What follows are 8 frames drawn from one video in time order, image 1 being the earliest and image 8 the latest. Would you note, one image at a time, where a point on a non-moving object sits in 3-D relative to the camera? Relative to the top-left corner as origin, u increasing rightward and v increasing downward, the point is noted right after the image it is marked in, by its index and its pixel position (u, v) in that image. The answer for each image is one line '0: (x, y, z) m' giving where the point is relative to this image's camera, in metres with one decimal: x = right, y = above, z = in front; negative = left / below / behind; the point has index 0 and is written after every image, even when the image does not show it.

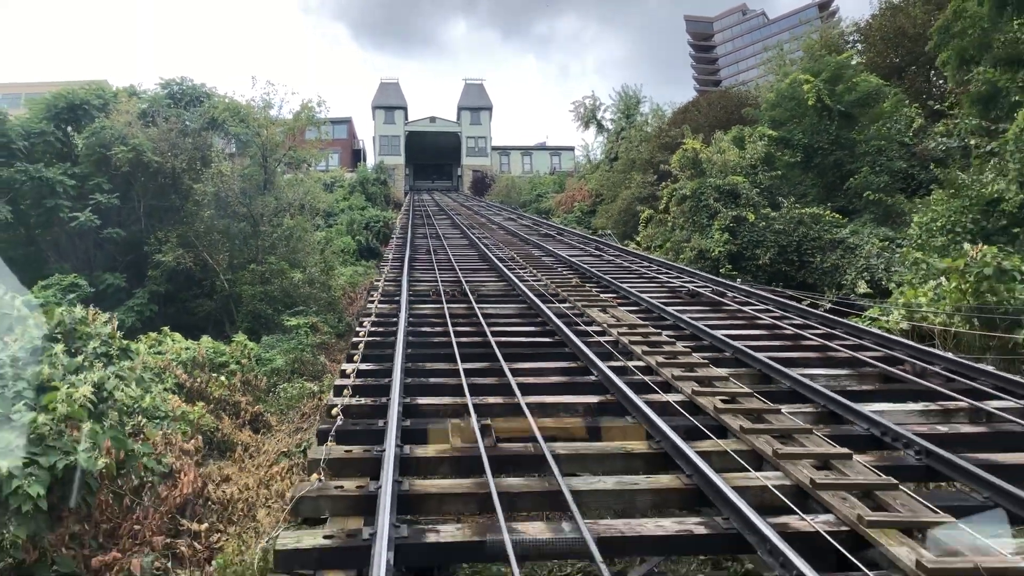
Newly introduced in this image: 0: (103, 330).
0: (-2.8, -0.2, +5.9) m
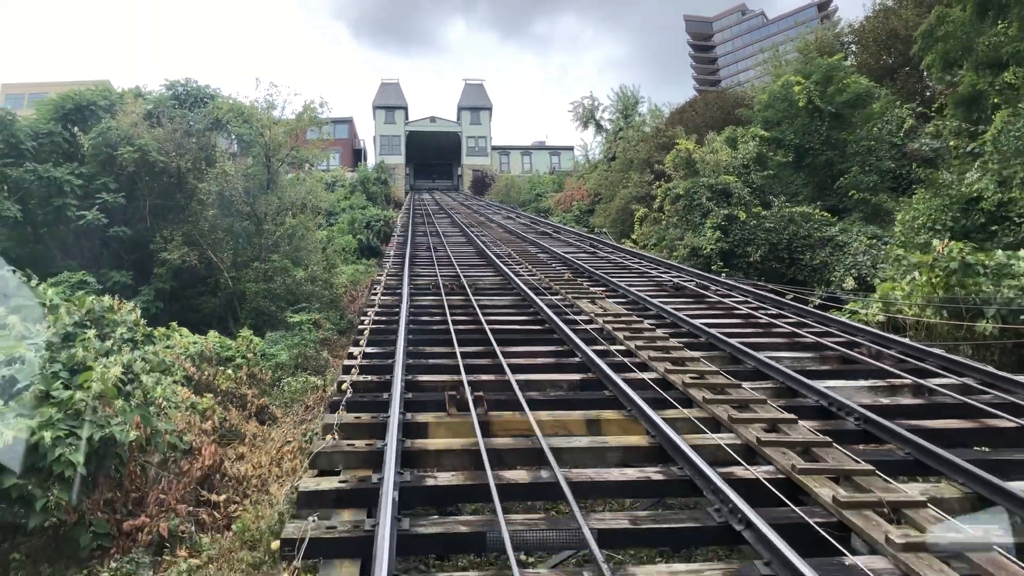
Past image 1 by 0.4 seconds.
0: (-2.8, -0.2, +6.4) m
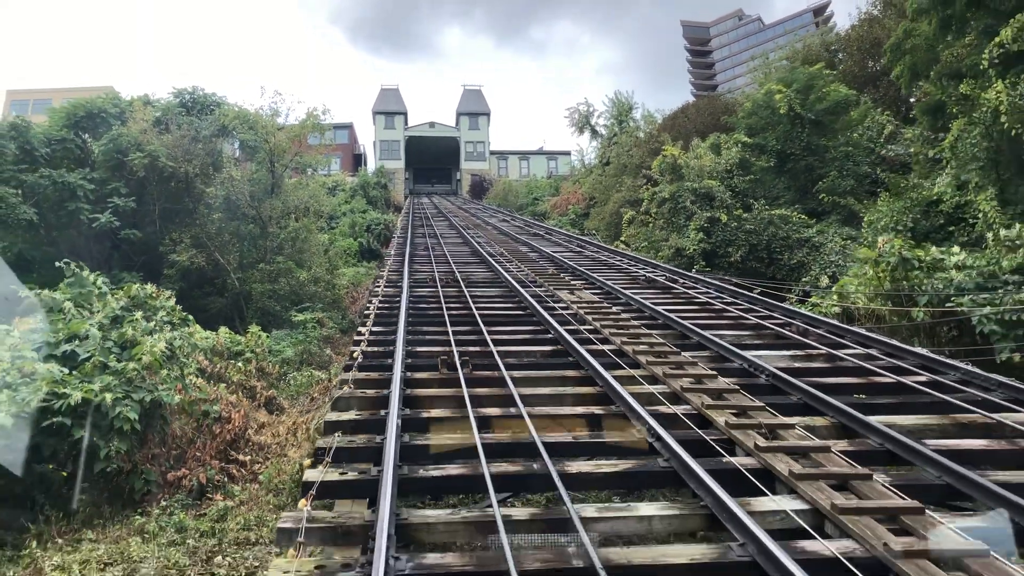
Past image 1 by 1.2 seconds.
0: (-2.9, -0.1, +7.3) m
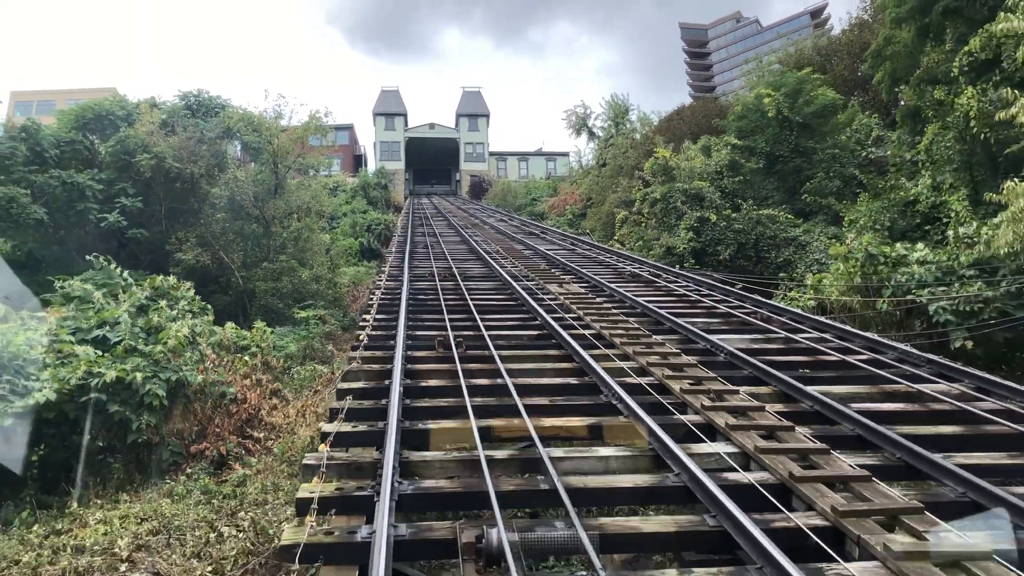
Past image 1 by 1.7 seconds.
0: (-3.0, 0.0, +7.9) m
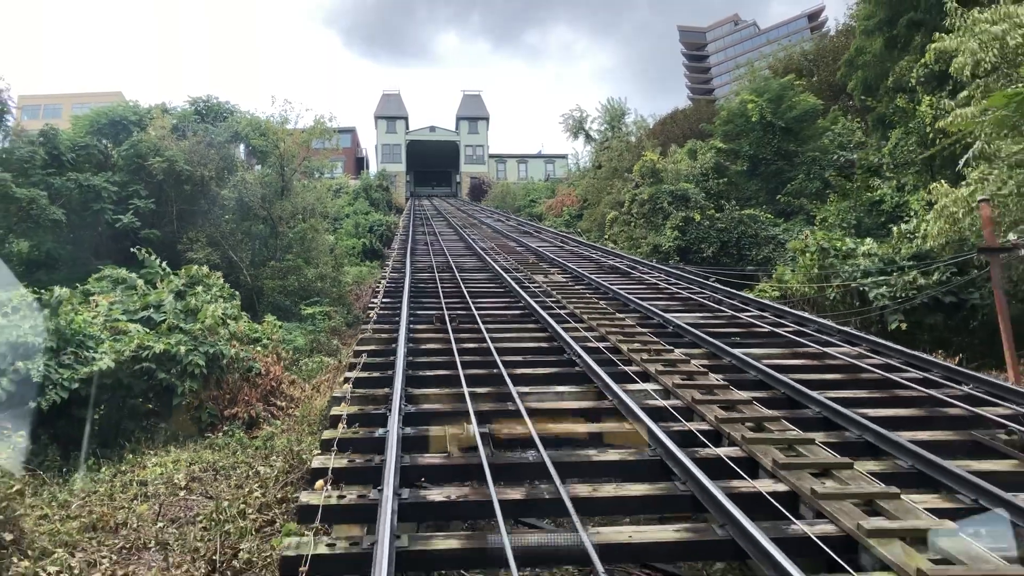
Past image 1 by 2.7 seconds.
0: (-3.1, +0.1, +9.0) m
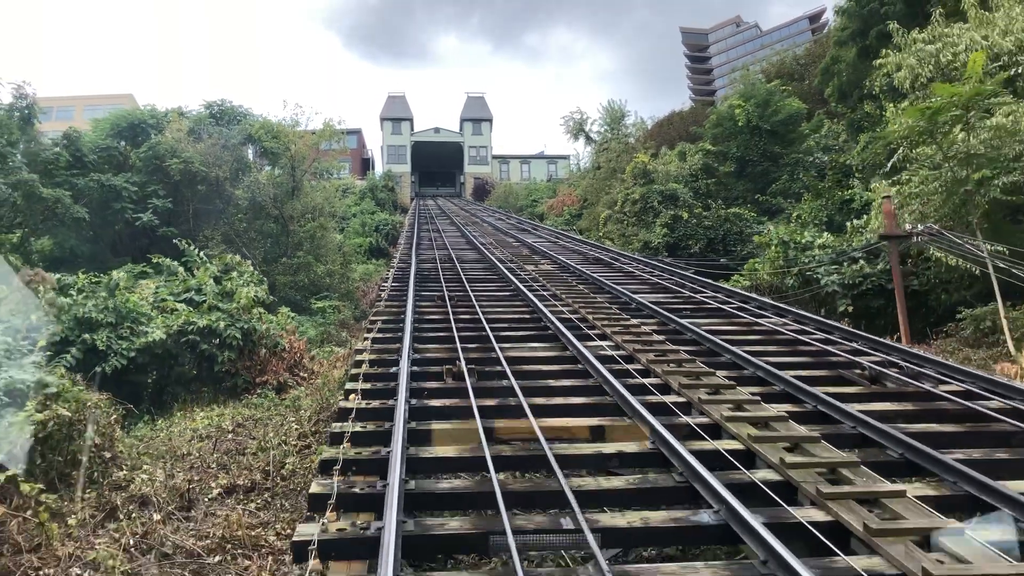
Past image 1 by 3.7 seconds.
0: (-3.2, +0.2, +10.2) m
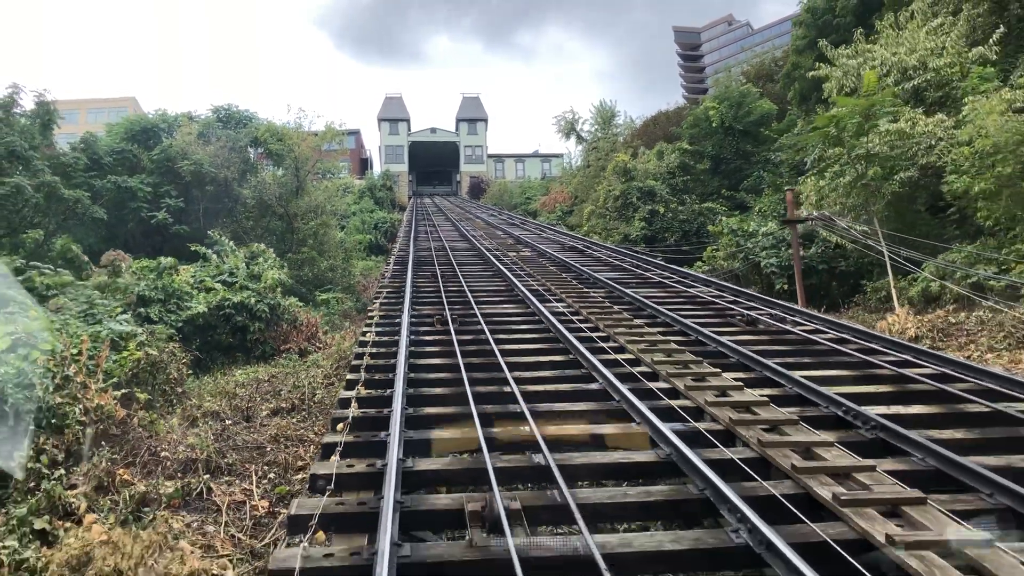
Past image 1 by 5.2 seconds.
0: (-3.4, +0.4, +11.8) m
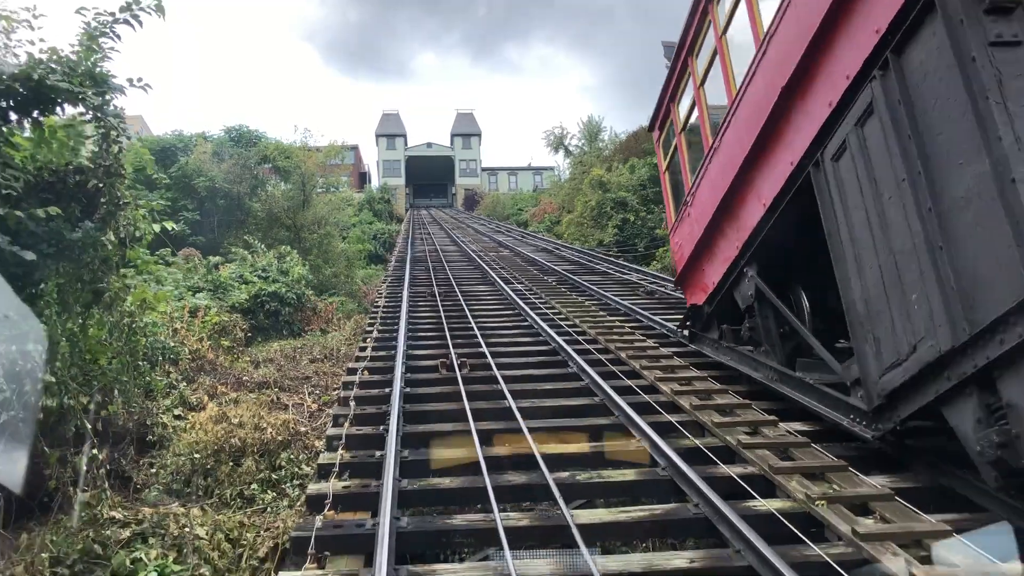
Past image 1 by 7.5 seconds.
0: (-3.8, +0.5, +14.4) m
